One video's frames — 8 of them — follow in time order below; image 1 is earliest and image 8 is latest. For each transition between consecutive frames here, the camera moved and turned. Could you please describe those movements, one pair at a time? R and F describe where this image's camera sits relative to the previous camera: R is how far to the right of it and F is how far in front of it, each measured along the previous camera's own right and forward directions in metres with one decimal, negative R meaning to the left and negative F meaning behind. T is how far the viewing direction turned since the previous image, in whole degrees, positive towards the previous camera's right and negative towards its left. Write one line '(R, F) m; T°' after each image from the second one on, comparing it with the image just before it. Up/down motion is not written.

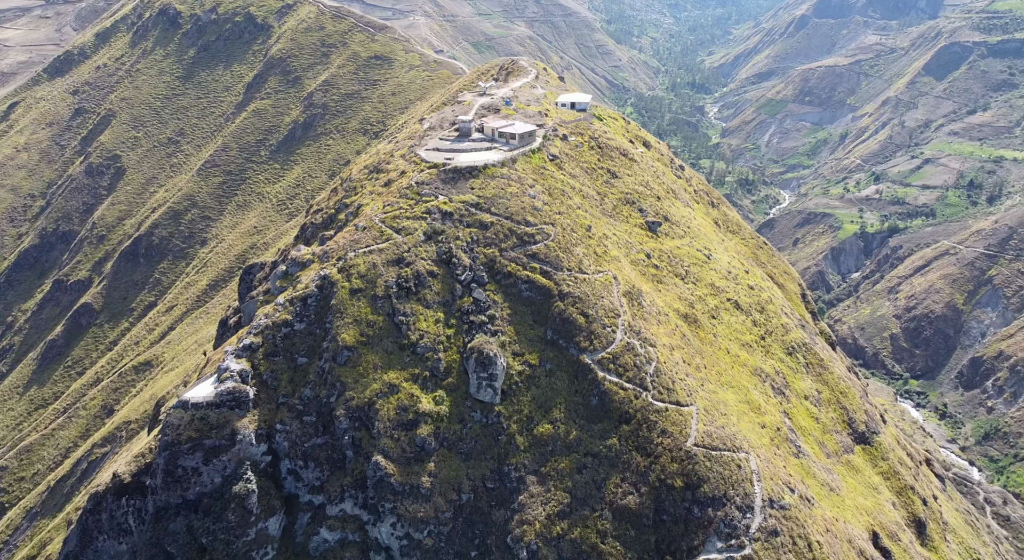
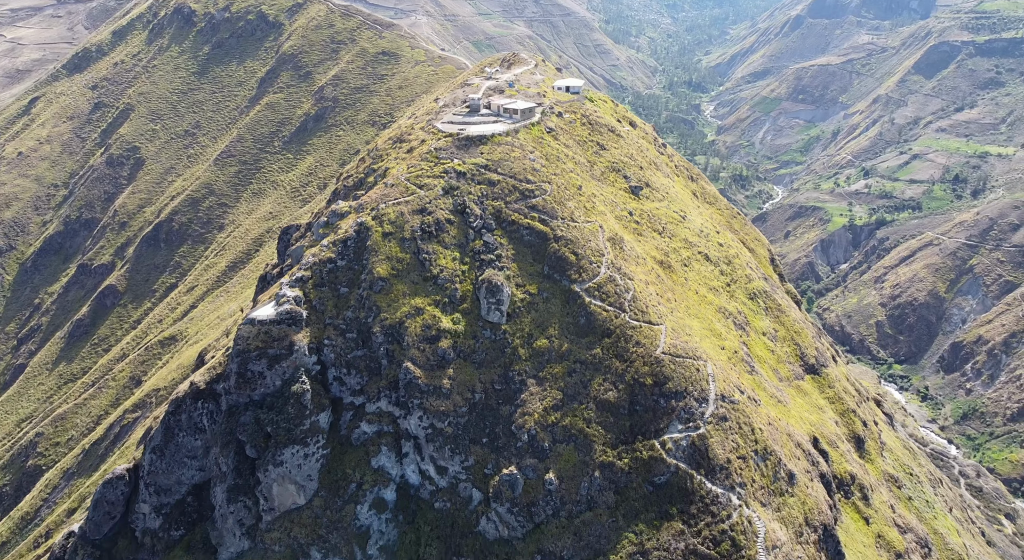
(-0.5, -18.4) m; 0°
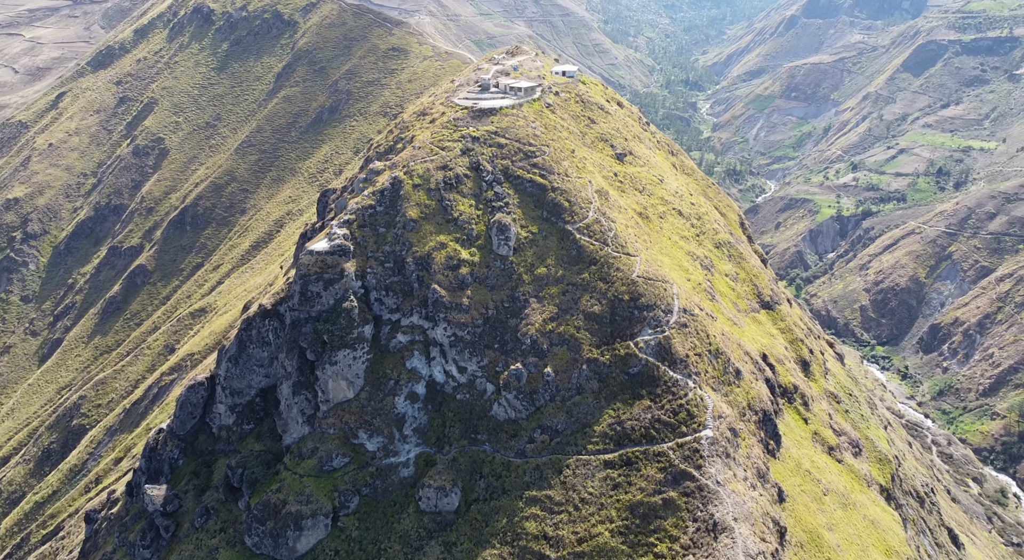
(-0.7, -24.4) m; 0°
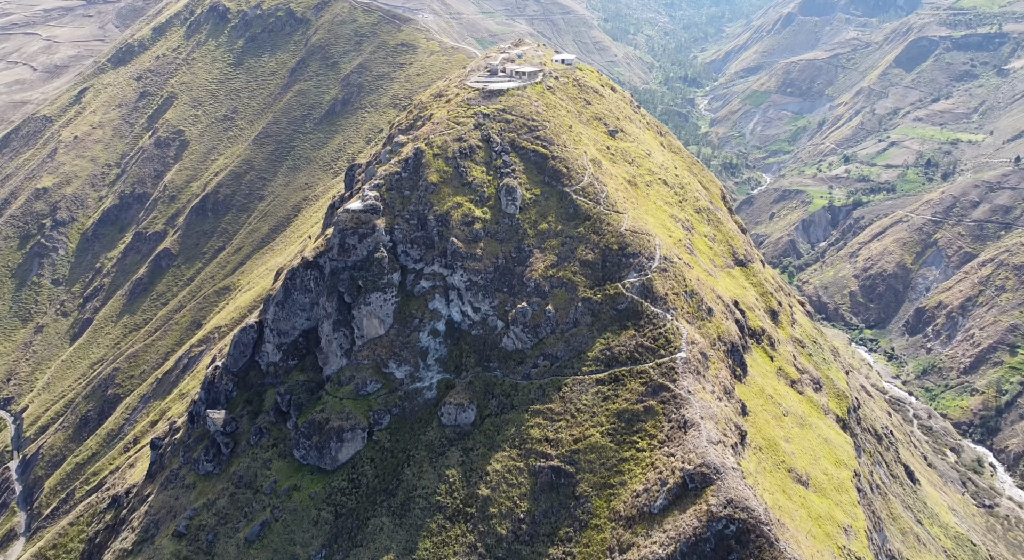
(-0.8, -21.0) m; 0°
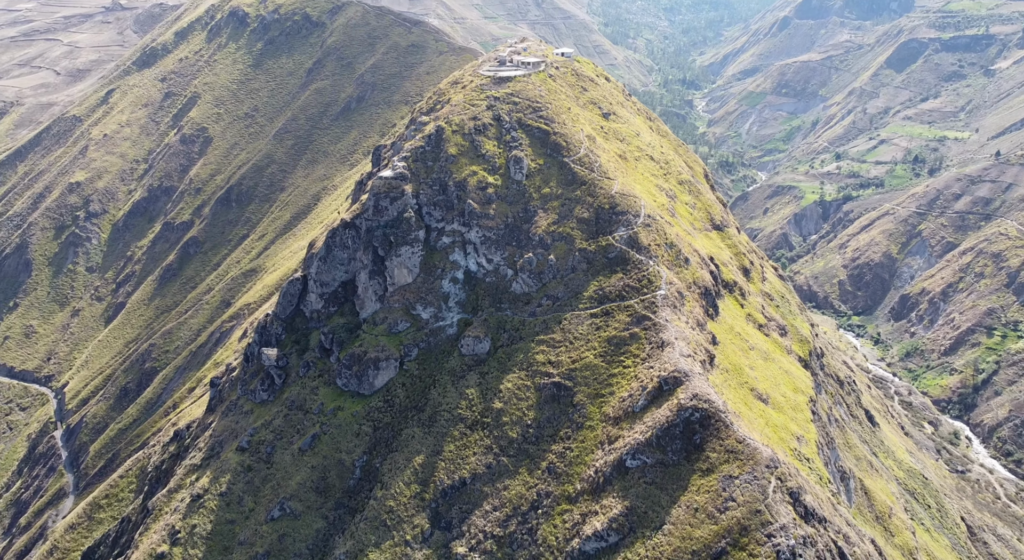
(-0.9, -25.8) m; 0°
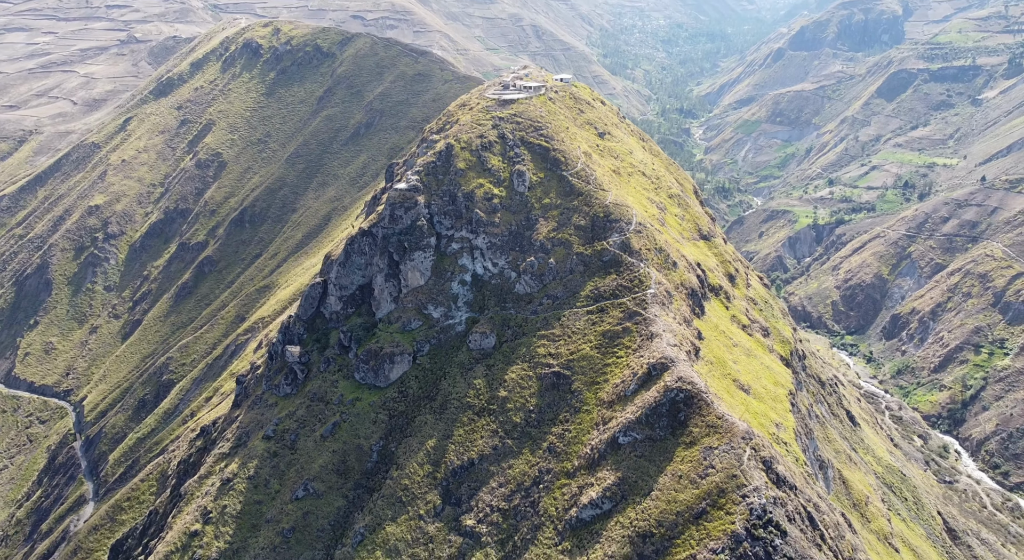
(-0.5, -15.4) m; 0°
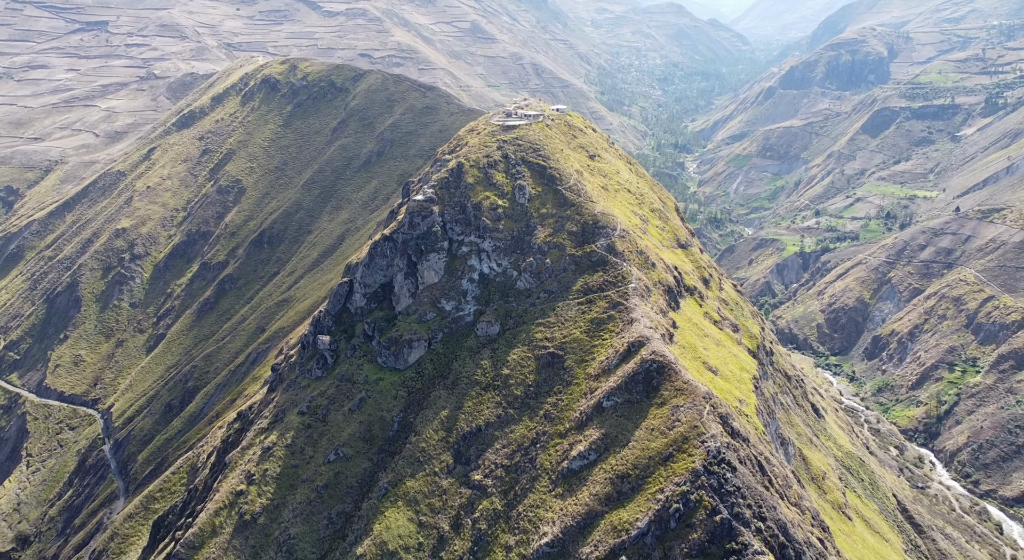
(-0.5, -28.8) m; 0°
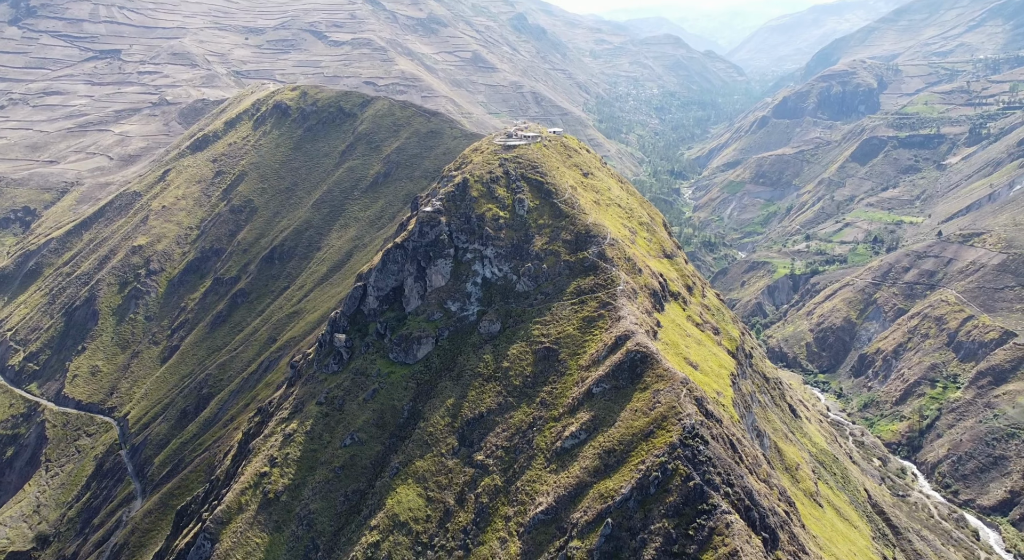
(-0.2, -21.0) m; 0°
